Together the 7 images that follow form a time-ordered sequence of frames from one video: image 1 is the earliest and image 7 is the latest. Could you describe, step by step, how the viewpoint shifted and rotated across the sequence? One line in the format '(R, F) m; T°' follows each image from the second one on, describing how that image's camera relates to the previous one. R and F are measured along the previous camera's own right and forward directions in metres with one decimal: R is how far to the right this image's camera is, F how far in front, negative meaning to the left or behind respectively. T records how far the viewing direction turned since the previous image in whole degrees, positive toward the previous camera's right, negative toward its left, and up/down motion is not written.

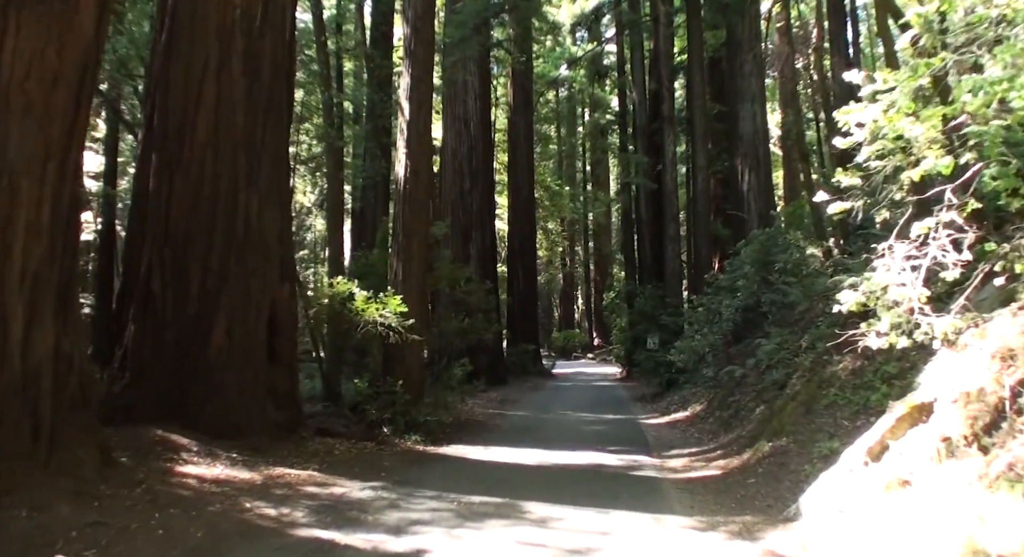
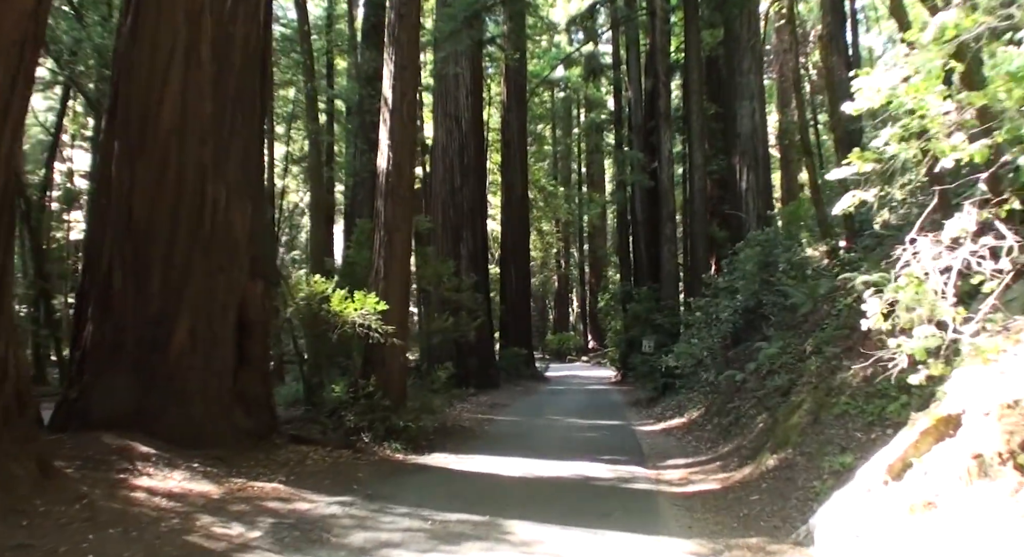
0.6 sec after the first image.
(+0.1, +0.6) m; 0°
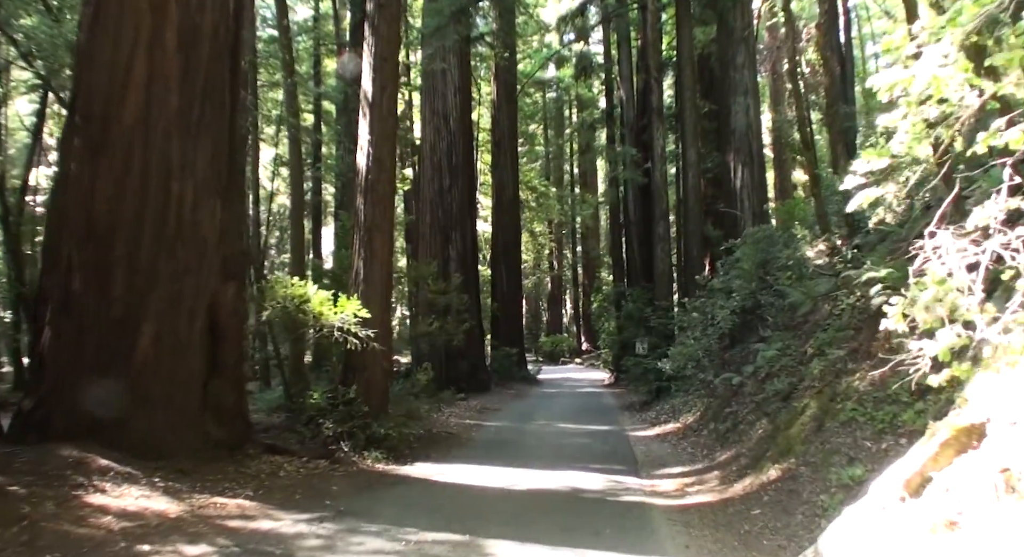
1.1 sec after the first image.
(+0.1, +0.5) m; 0°
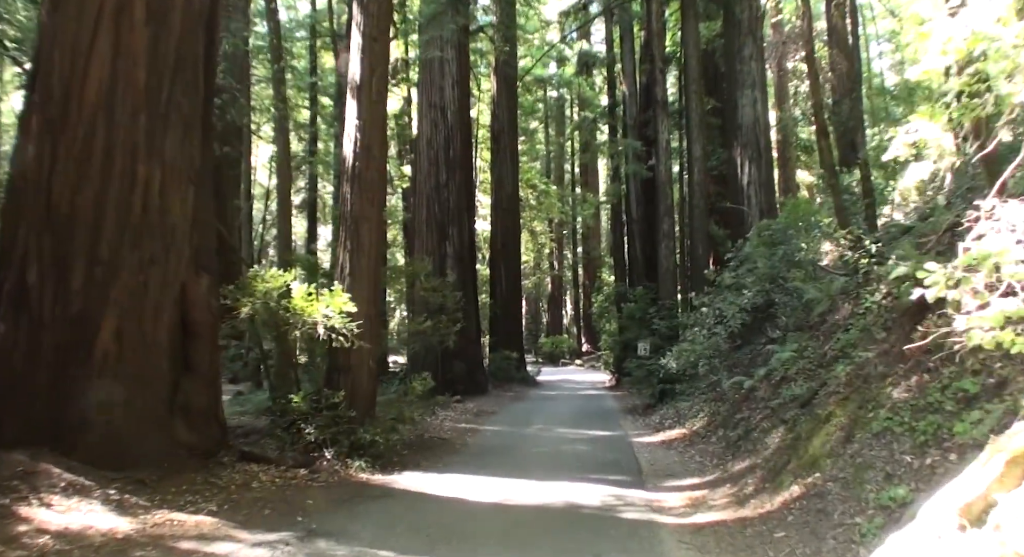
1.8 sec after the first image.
(+0.1, +0.7) m; 0°
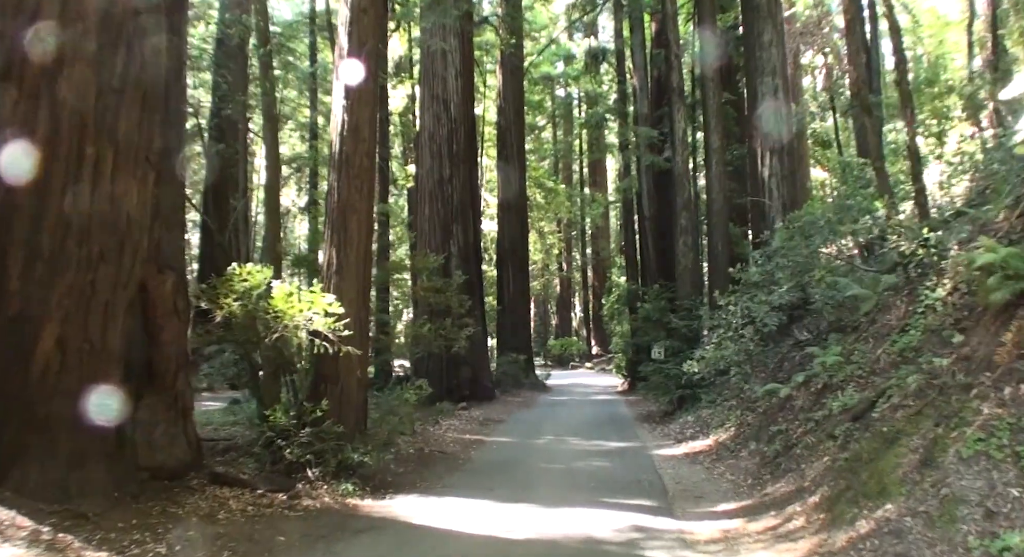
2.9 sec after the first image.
(0.0, +1.1) m; -1°
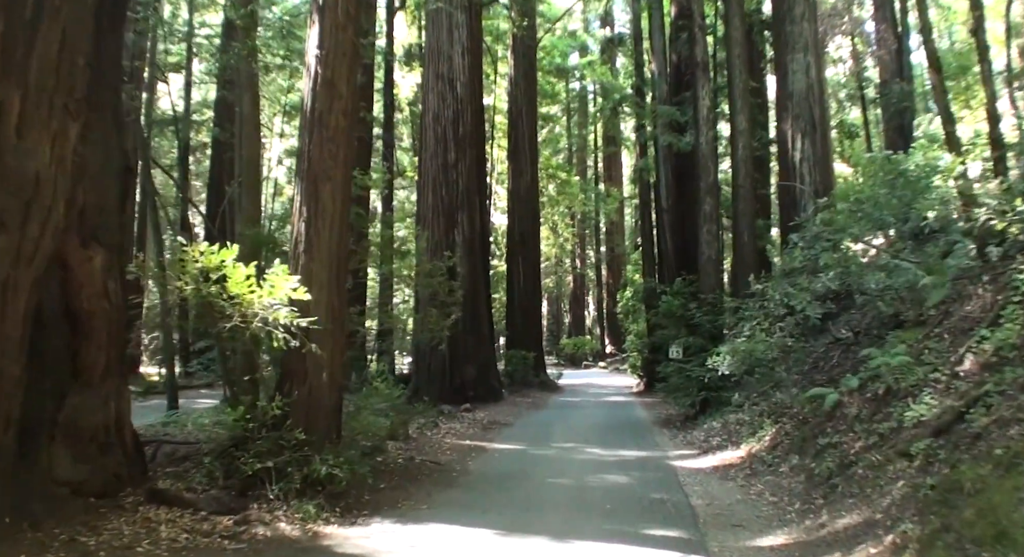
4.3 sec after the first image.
(+0.1, +1.4) m; -1°
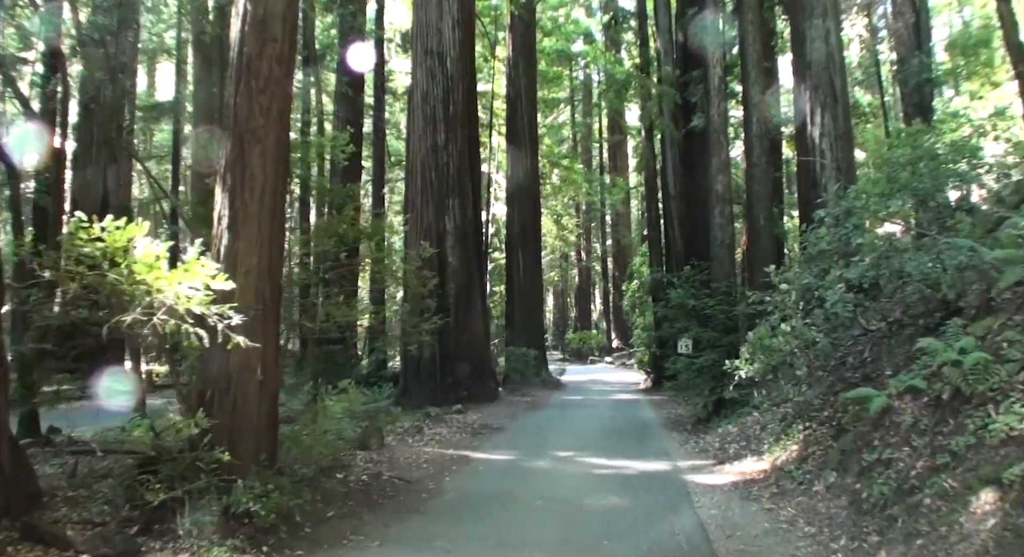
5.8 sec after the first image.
(+0.3, +1.4) m; -1°
